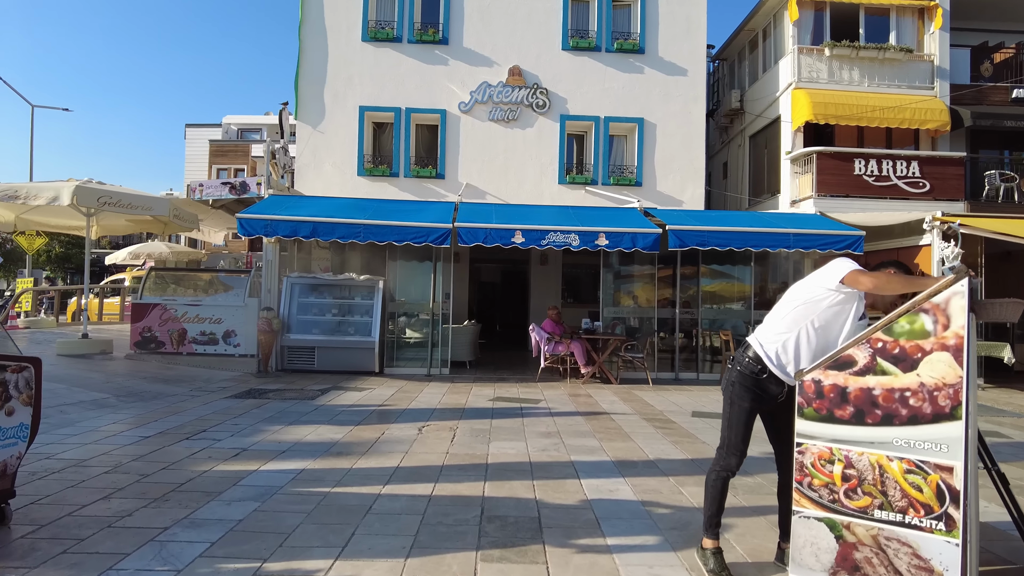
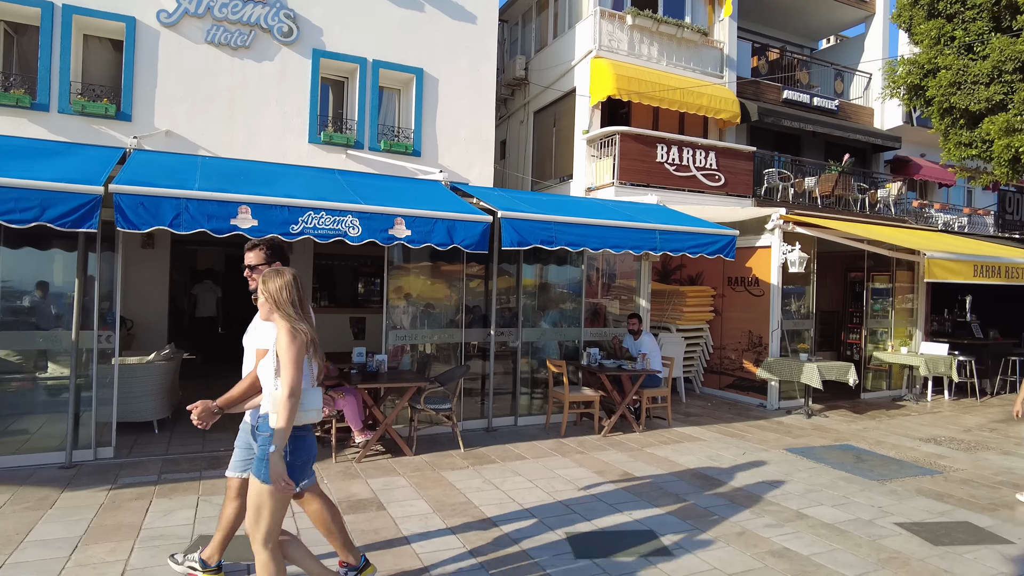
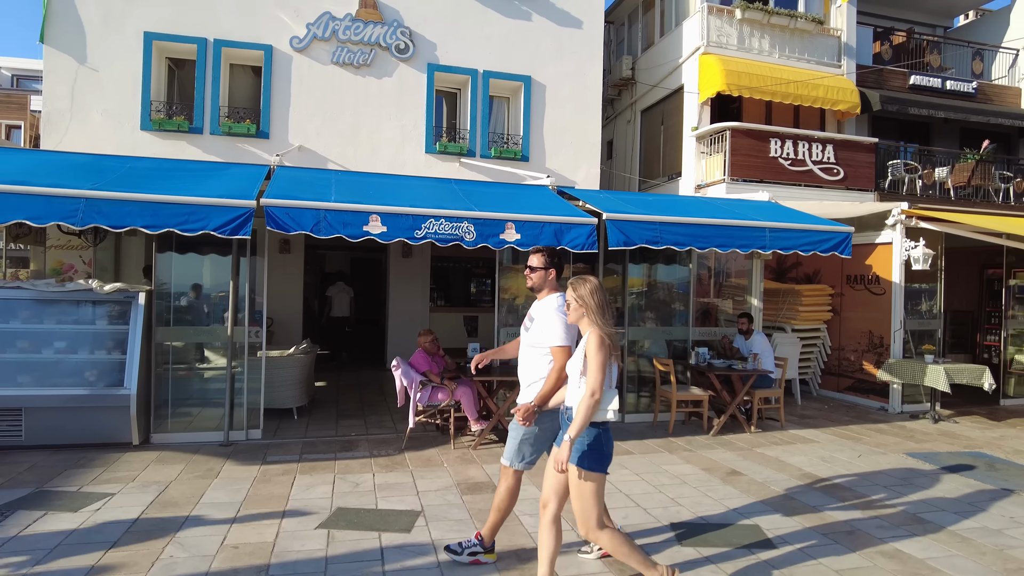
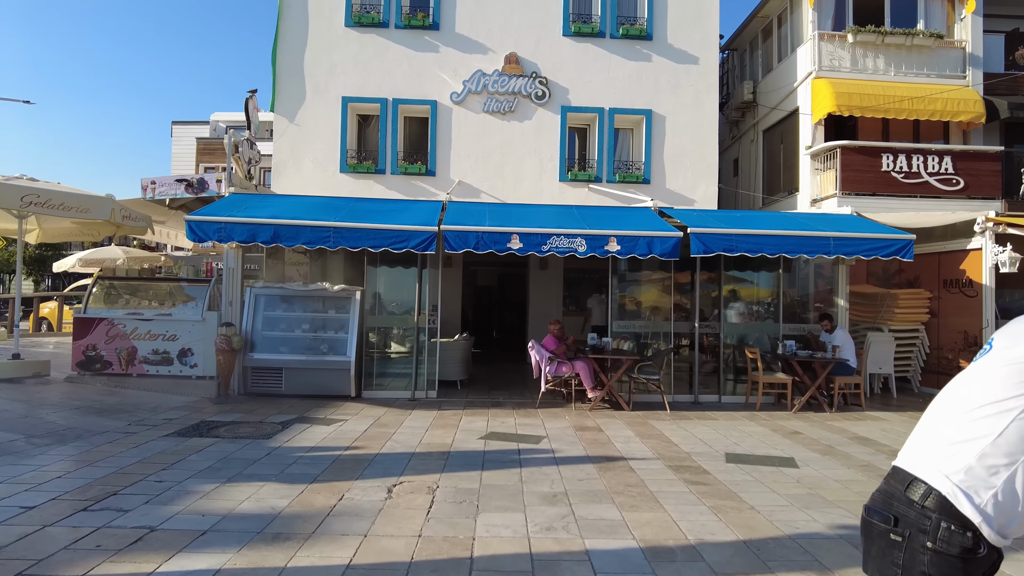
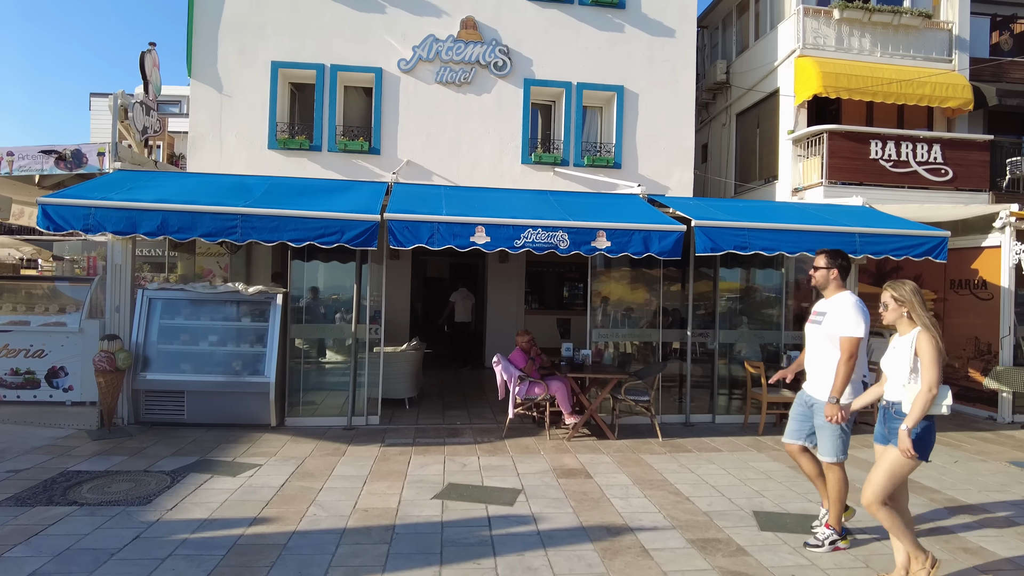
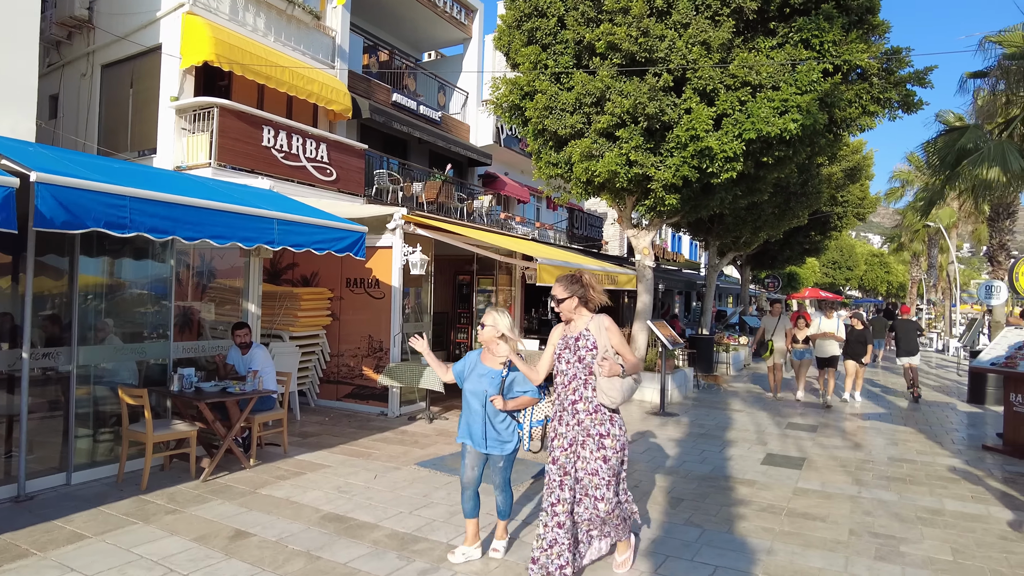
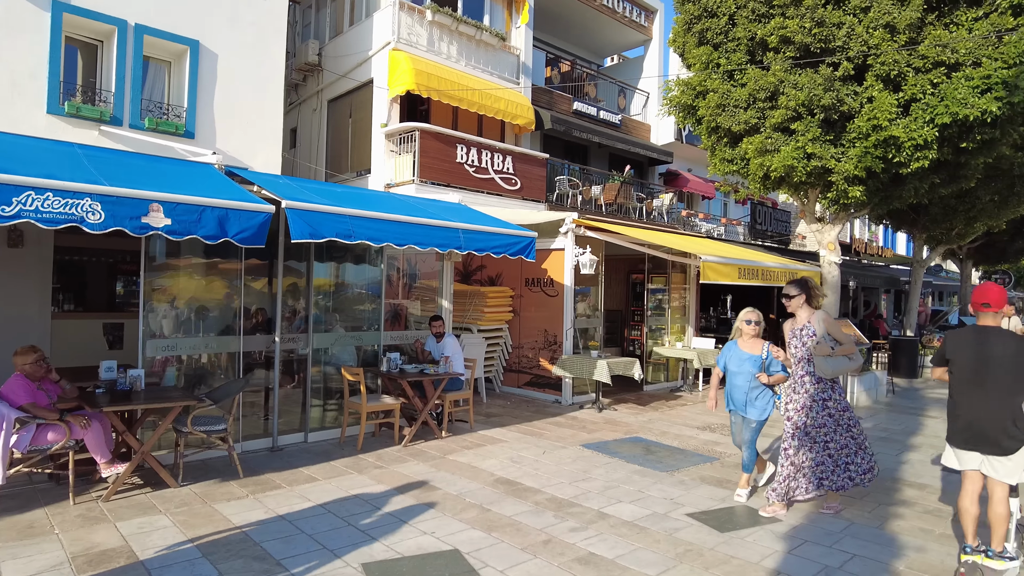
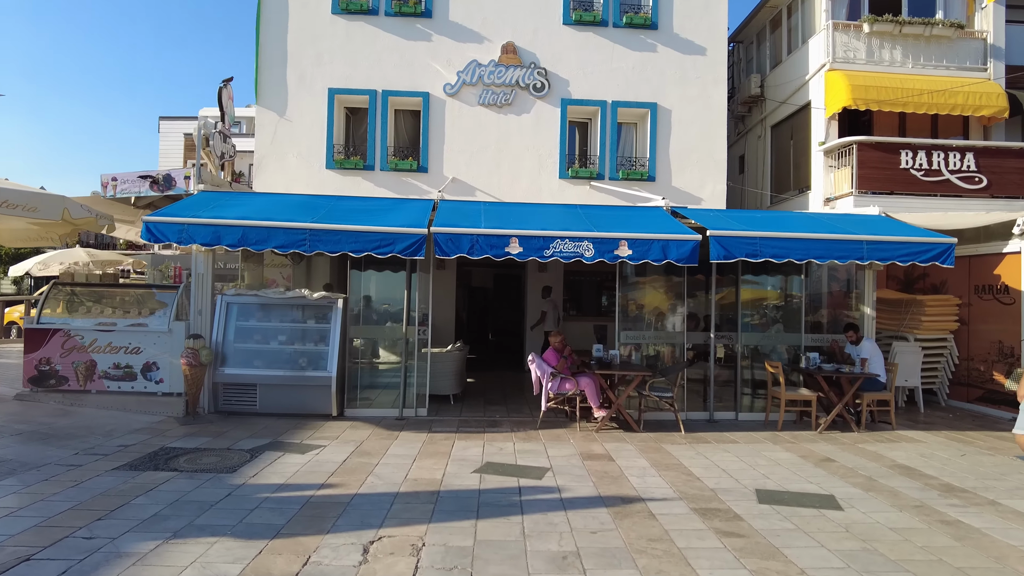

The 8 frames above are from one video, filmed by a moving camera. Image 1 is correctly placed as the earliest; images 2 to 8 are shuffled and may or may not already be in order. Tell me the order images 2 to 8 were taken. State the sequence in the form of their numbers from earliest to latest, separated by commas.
4, 8, 5, 3, 2, 7, 6
